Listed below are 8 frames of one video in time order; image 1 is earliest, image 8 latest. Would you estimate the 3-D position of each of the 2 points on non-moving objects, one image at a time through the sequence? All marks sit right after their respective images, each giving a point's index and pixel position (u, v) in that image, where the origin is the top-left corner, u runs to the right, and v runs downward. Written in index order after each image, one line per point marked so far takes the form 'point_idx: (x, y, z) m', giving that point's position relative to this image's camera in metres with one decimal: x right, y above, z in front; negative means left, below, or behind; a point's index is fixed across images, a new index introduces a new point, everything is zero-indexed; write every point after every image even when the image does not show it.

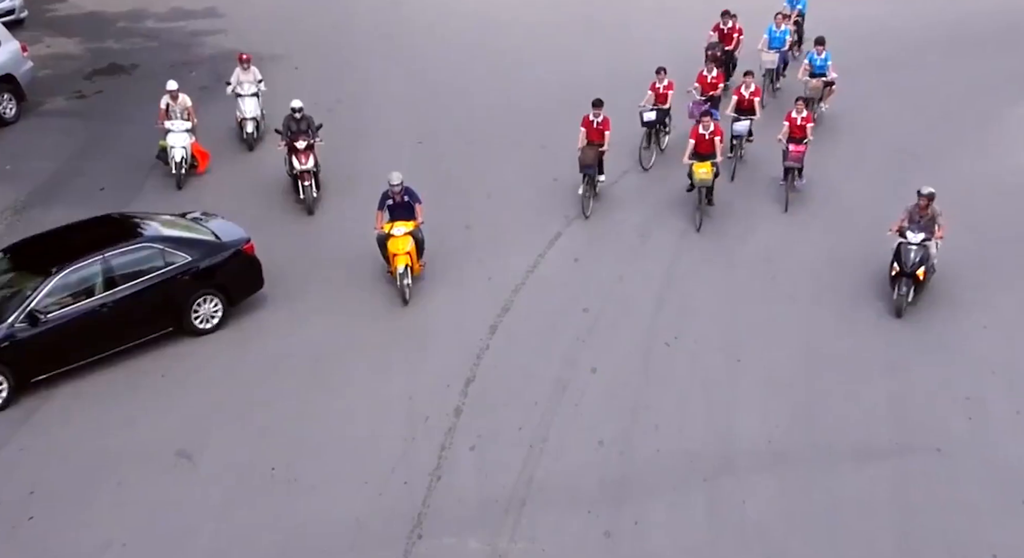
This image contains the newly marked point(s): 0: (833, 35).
0: (+5.7, +4.6, +17.4) m
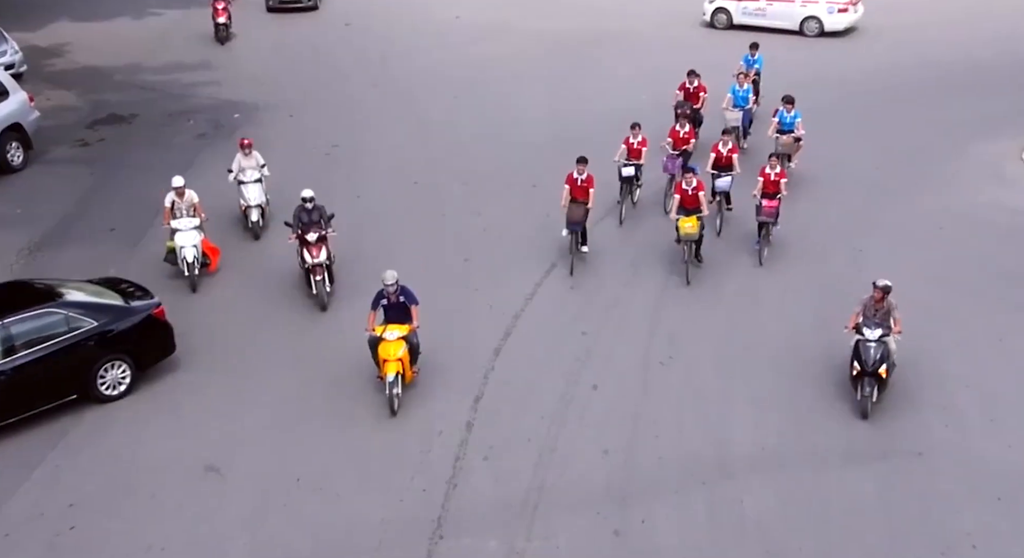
0: (+5.4, +4.0, +18.3) m
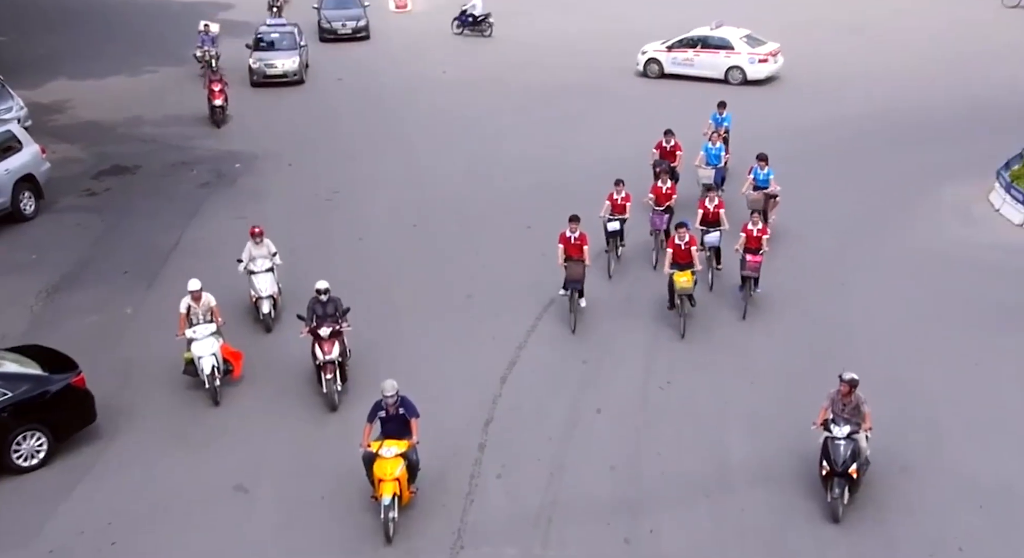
0: (+5.2, +3.3, +19.2) m
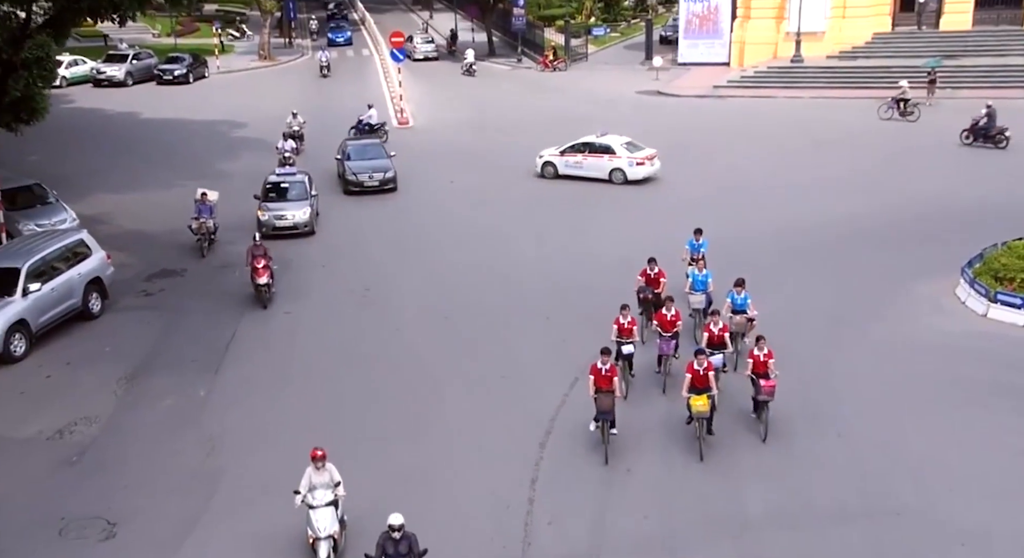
0: (+5.4, +1.4, +21.2) m
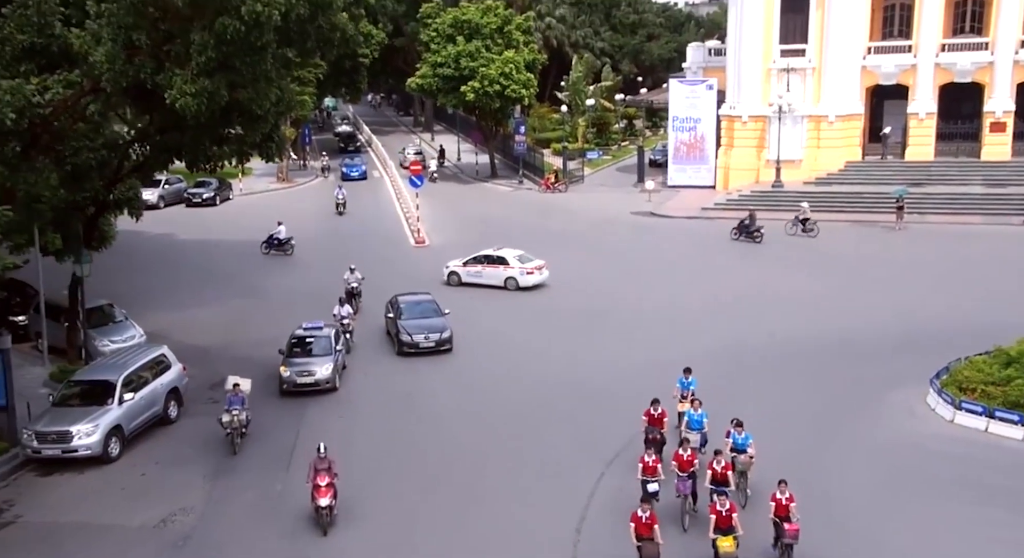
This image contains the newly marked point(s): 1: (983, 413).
0: (+5.8, -1.2, +23.8) m
1: (+7.6, -2.2, +16.0) m
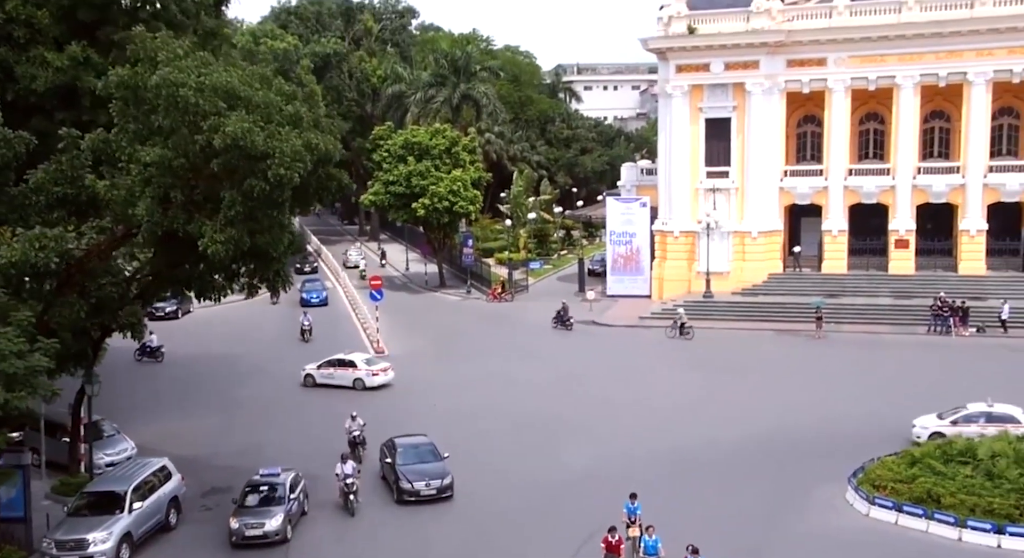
0: (+4.8, -4.0, +26.3) m
1: (+7.1, -4.3, +18.5) m
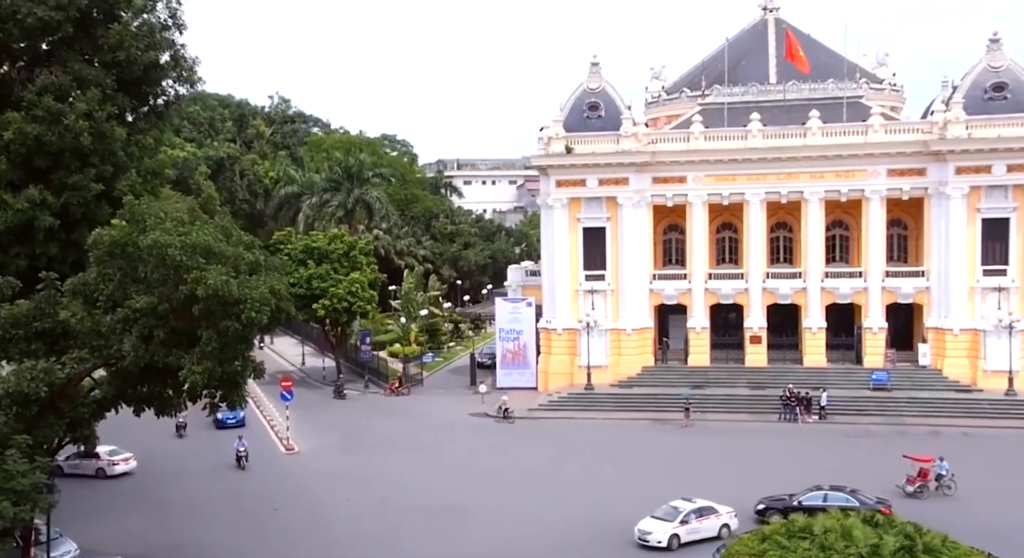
0: (+2.2, -7.1, +29.9) m
1: (+5.4, -6.7, +22.5) m
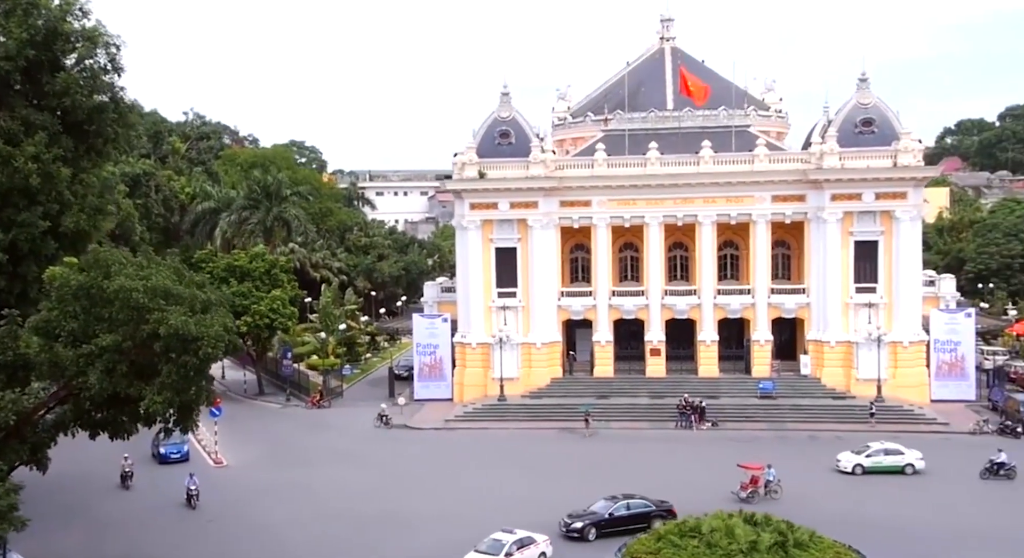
0: (-0.4, -8.0, +32.7) m
1: (+3.5, -7.5, +25.7) m
